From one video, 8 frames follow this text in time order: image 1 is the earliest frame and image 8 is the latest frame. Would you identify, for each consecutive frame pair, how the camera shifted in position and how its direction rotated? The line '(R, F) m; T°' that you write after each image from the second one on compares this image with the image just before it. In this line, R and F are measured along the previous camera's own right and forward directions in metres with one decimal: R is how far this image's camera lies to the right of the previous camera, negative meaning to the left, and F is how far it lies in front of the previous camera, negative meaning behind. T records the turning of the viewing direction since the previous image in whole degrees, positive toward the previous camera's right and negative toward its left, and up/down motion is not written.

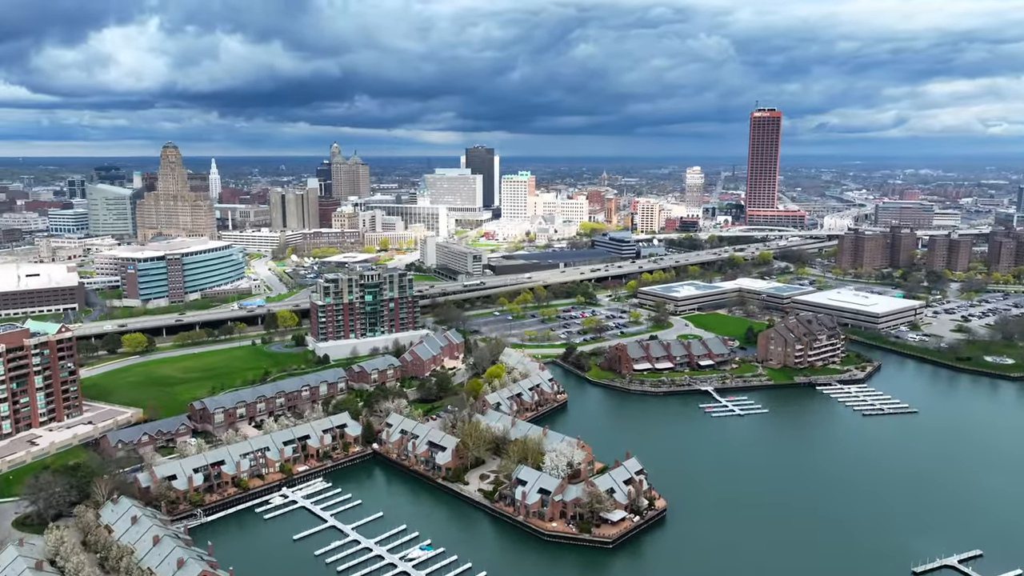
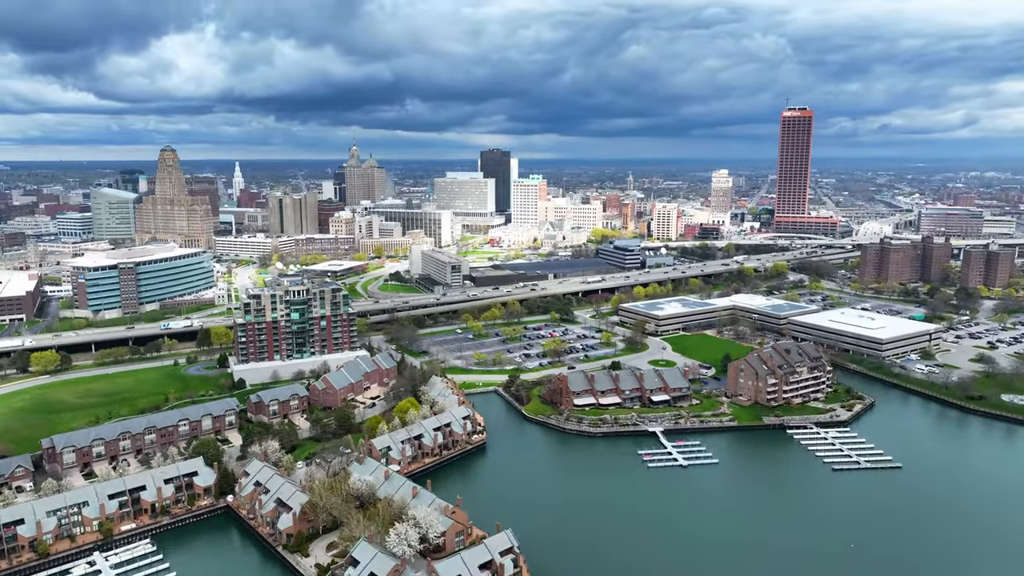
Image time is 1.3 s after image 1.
(+5.1, +4.3) m; -4°
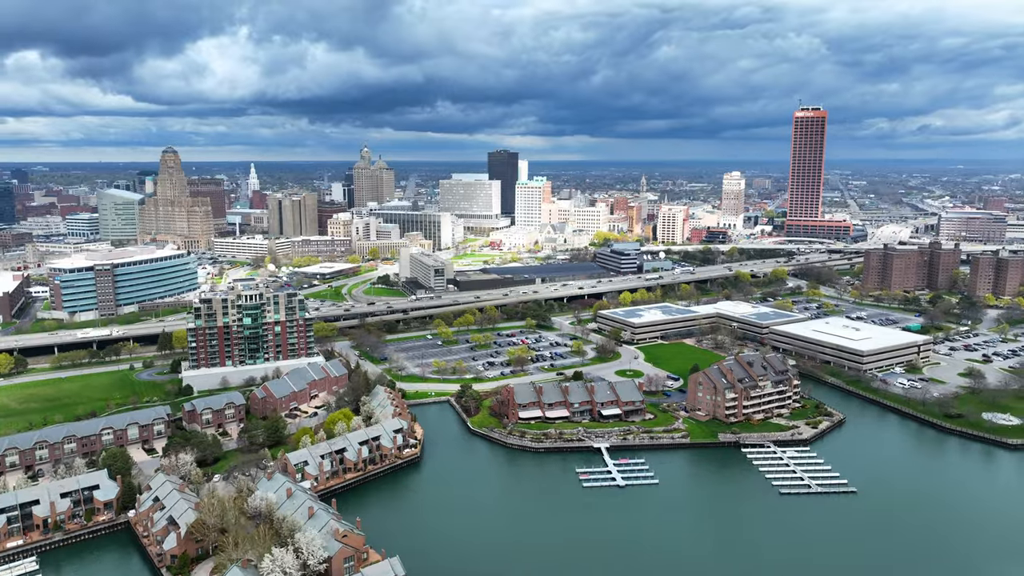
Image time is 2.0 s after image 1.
(+3.3, +1.3) m; -2°
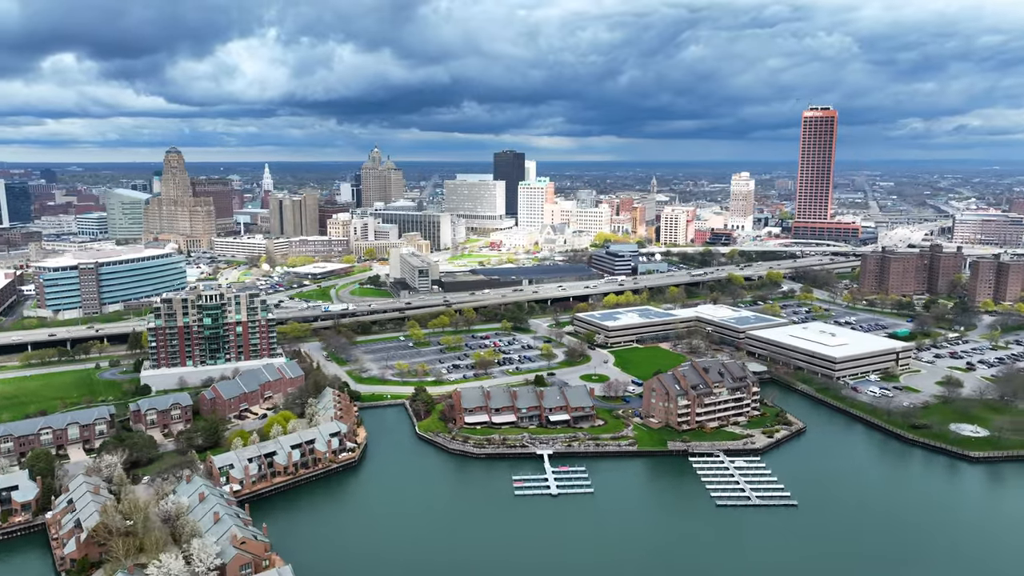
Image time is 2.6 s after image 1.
(+3.0, +0.6) m; -2°
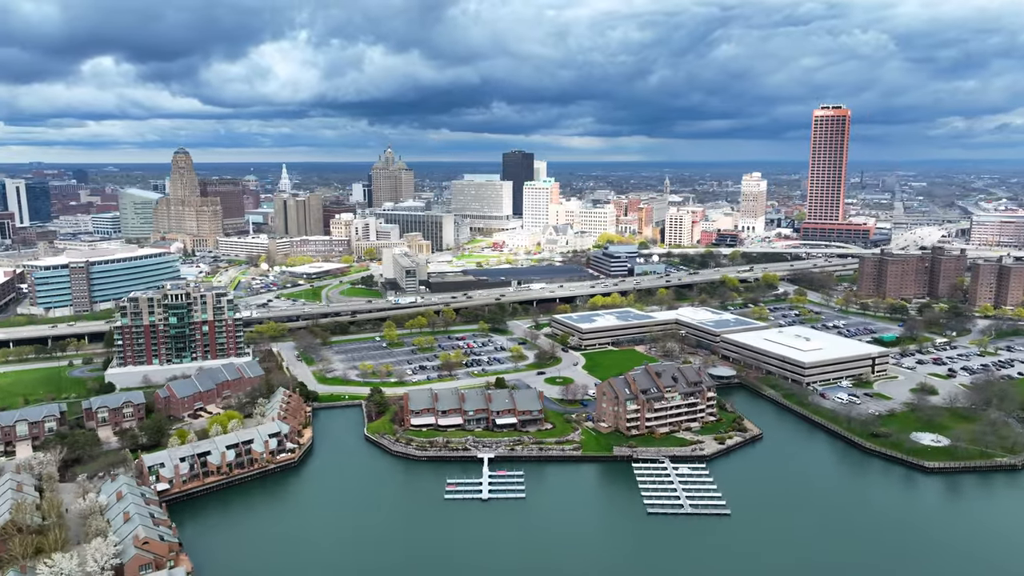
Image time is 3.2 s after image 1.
(+3.1, +0.4) m; -2°
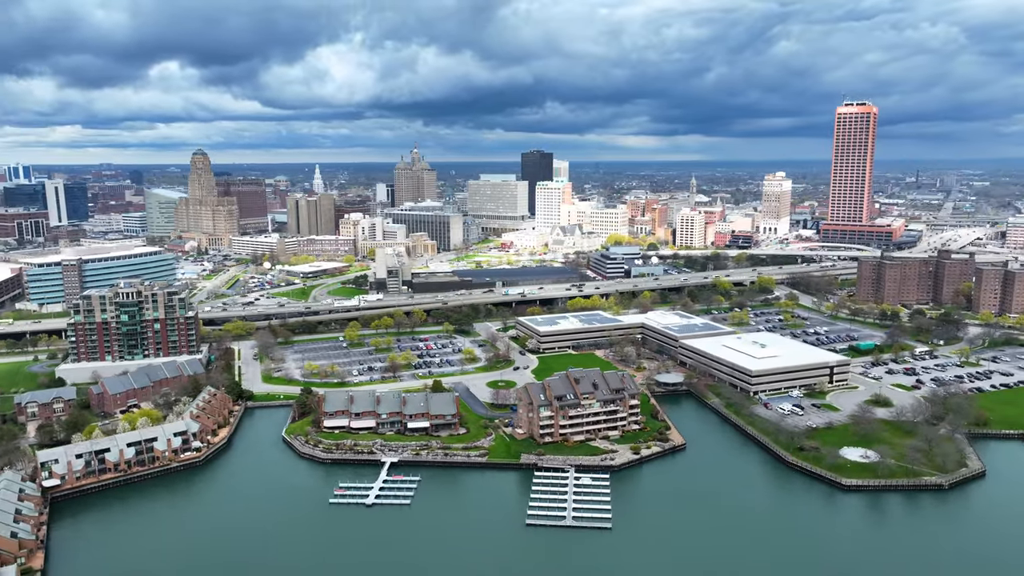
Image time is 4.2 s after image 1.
(+5.1, +0.7) m; -4°
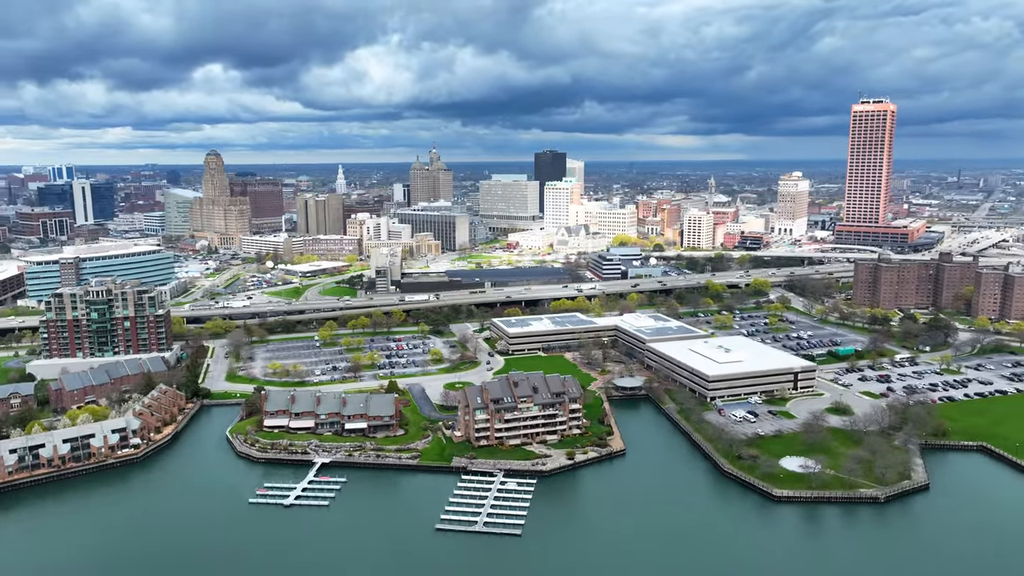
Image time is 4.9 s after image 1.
(+3.6, +0.4) m; -3°
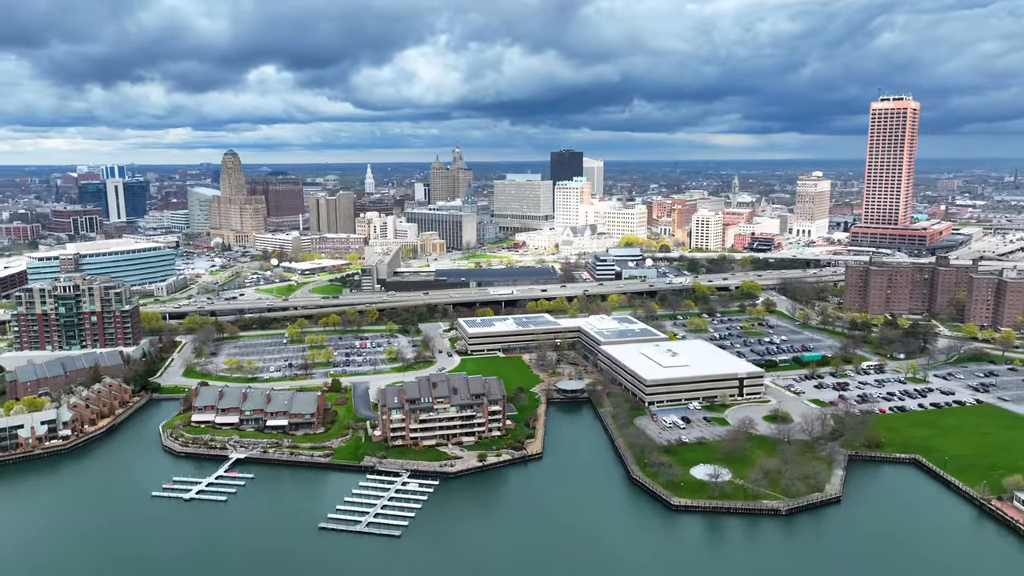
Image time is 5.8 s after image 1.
(+4.6, +0.3) m; -4°
